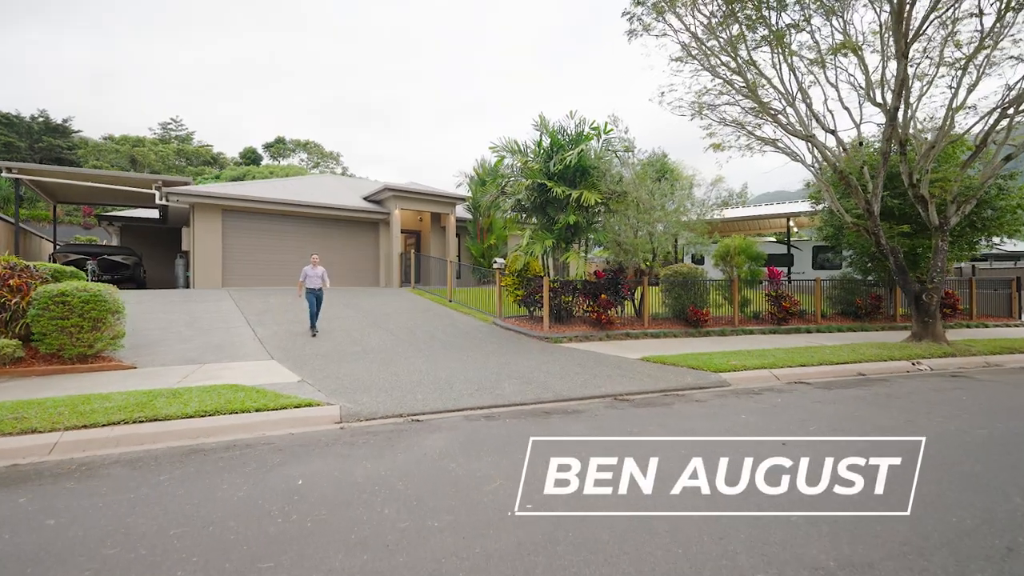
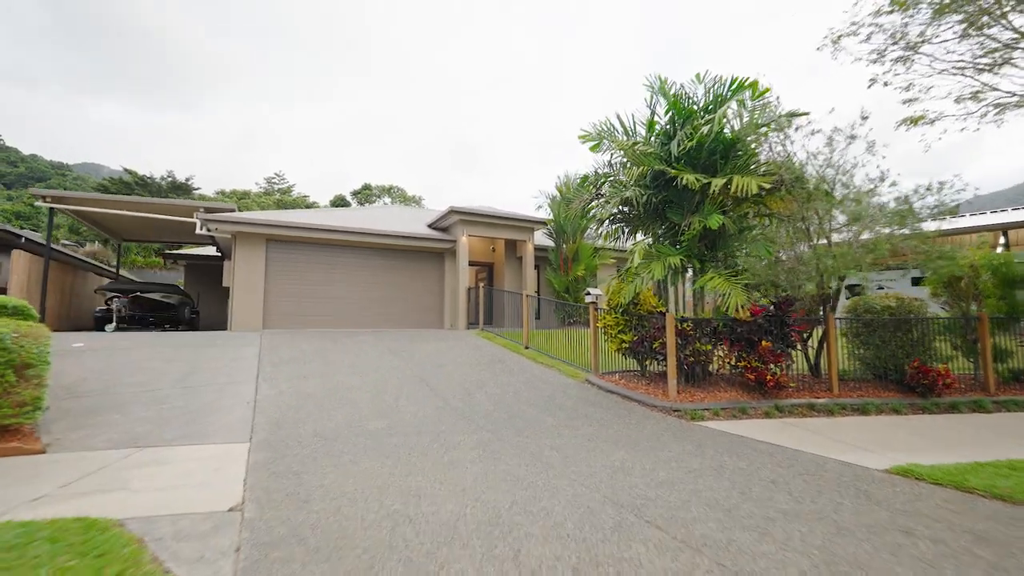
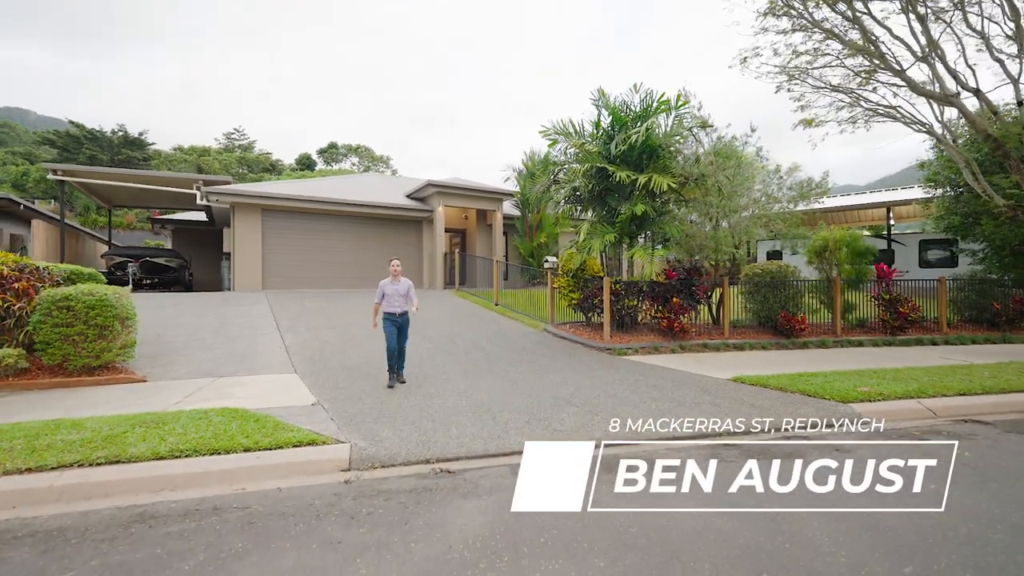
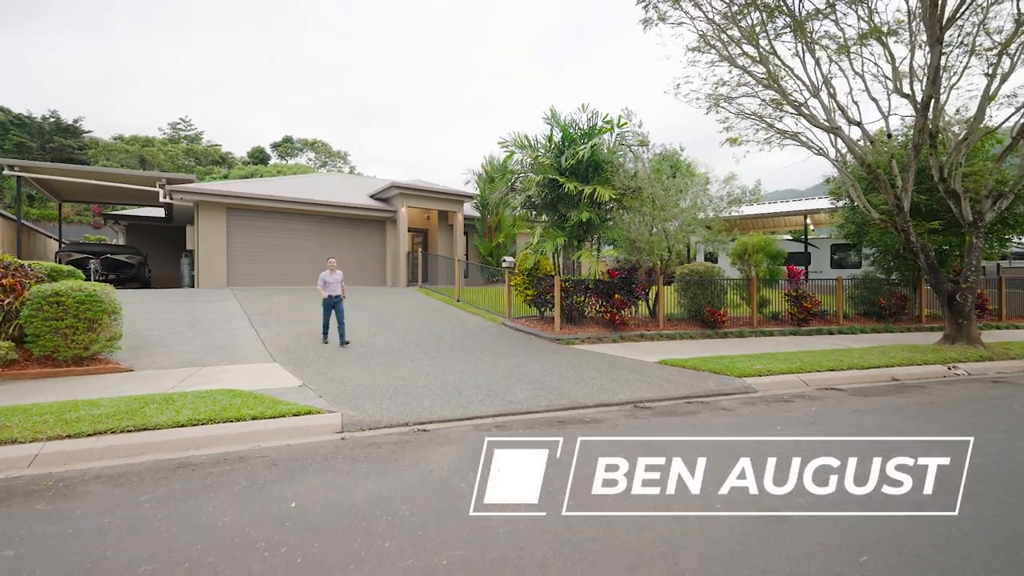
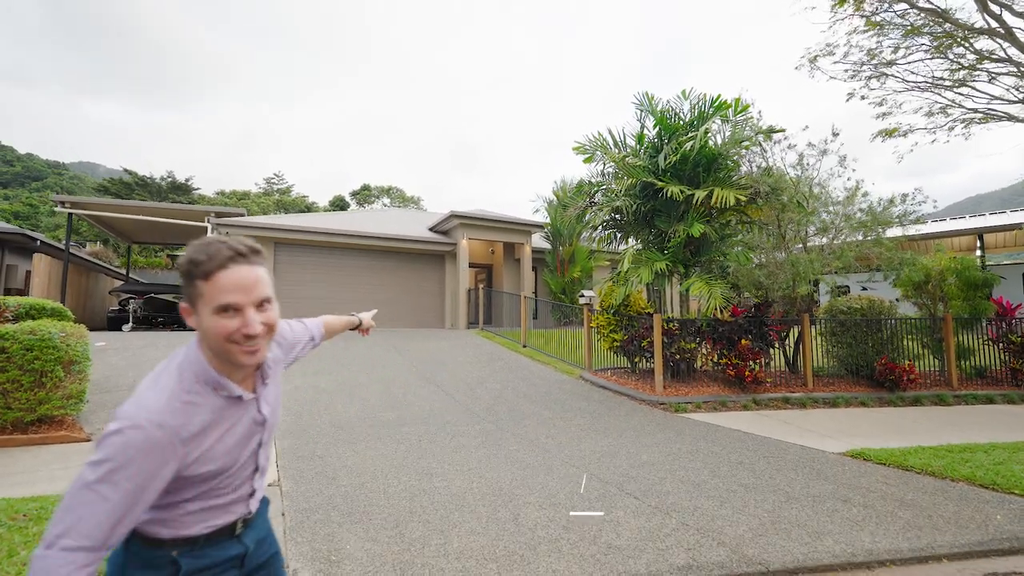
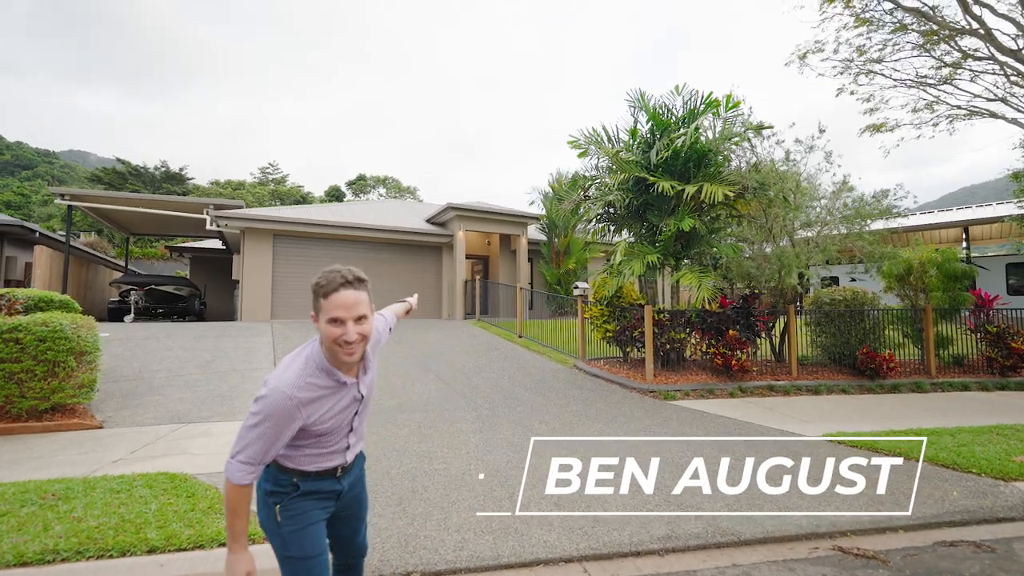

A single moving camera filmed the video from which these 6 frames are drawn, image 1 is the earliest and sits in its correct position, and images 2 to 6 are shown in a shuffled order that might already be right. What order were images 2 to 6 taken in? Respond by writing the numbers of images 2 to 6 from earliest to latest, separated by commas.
4, 3, 6, 5, 2
